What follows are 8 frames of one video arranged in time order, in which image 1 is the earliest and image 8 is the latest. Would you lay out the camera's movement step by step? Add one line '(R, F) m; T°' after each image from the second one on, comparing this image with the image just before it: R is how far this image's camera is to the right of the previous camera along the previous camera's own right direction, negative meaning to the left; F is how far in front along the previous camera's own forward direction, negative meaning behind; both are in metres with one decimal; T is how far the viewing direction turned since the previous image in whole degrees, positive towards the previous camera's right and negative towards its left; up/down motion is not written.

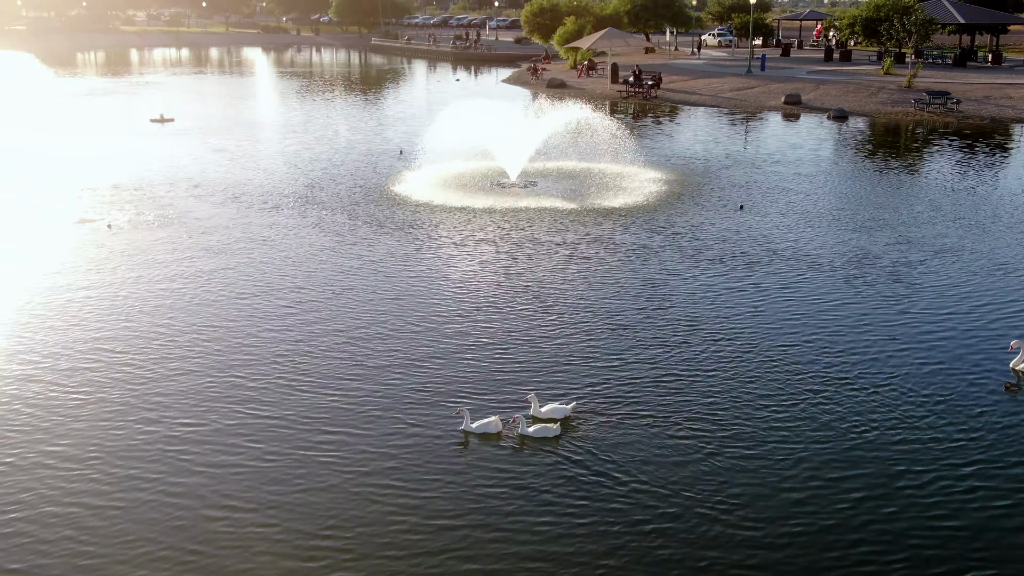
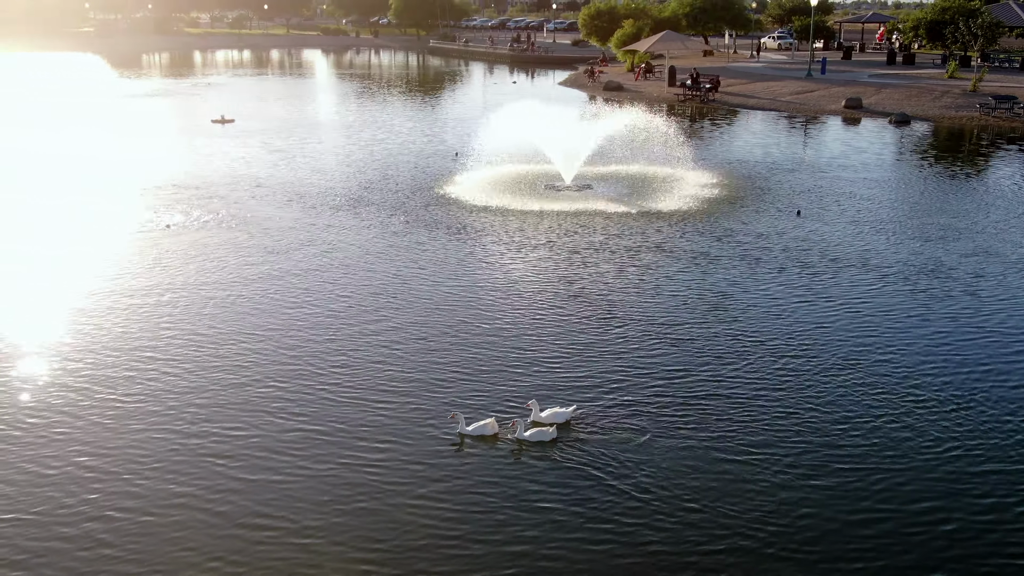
(+0.1, -0.1) m; -3°
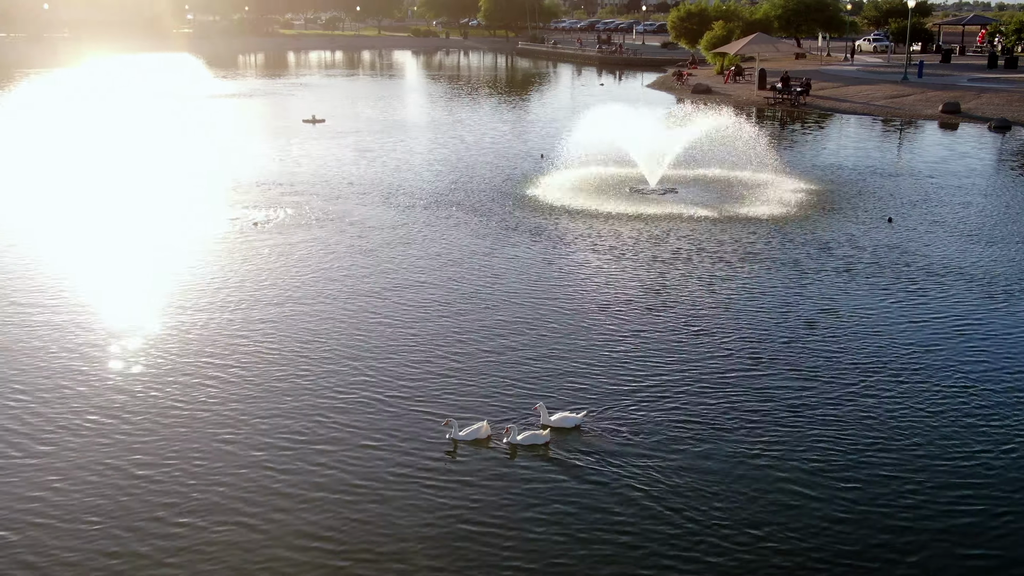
(+0.5, -0.2) m; -5°
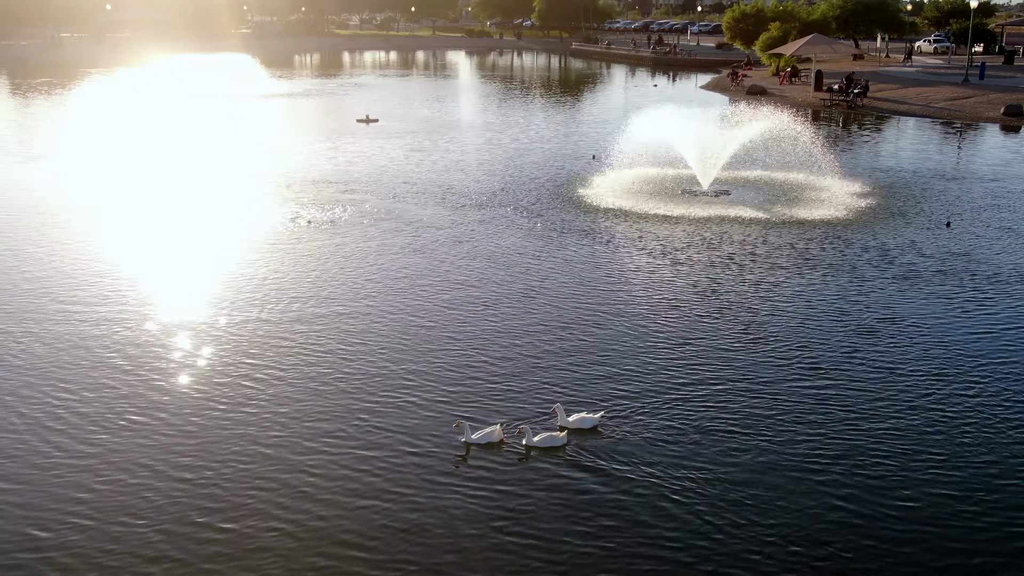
(+0.2, 0.0) m; -3°
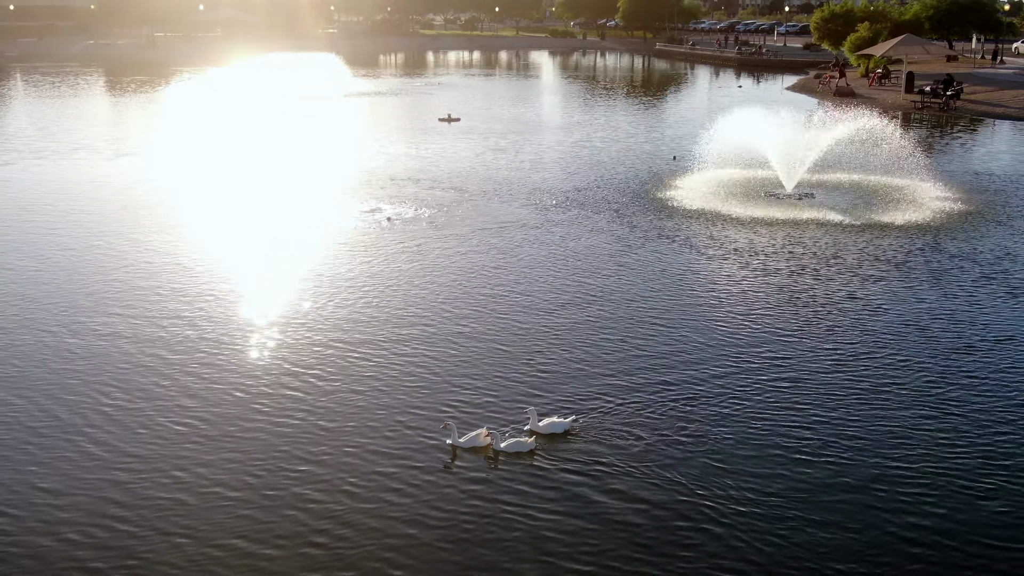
(+0.5, 0.0) m; -5°
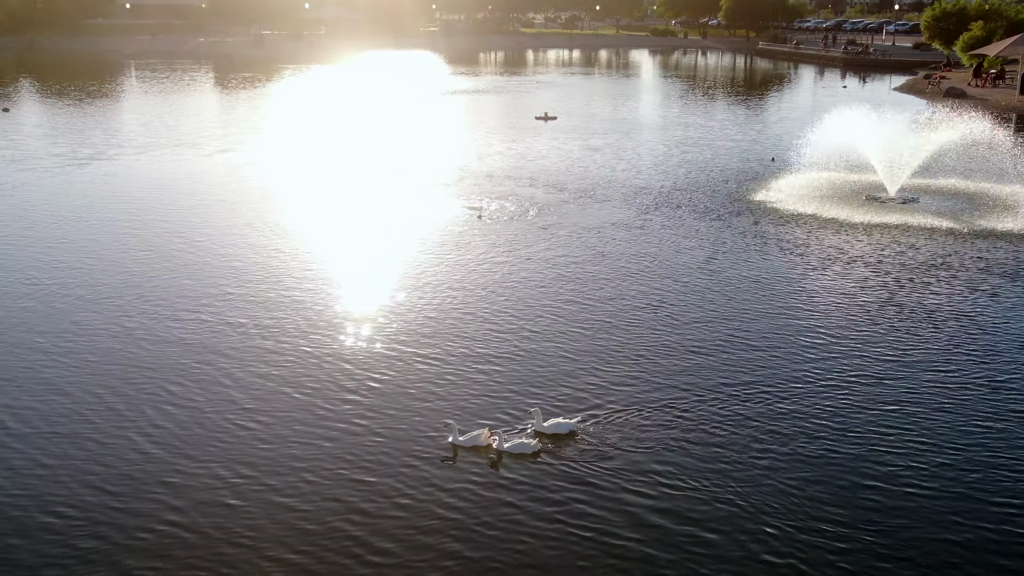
(+0.7, -0.1) m; -6°
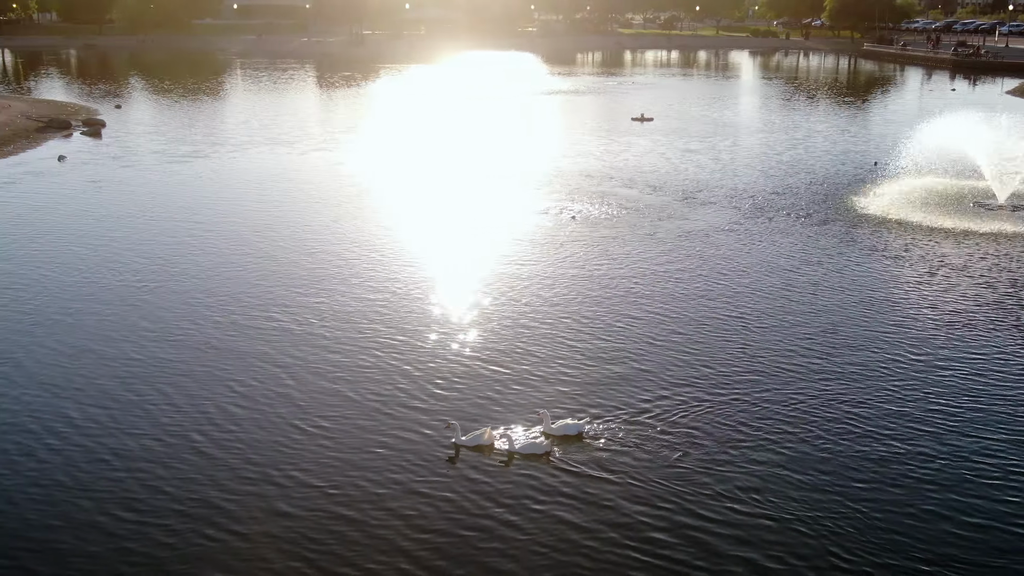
(+0.6, 0.0) m; -5°
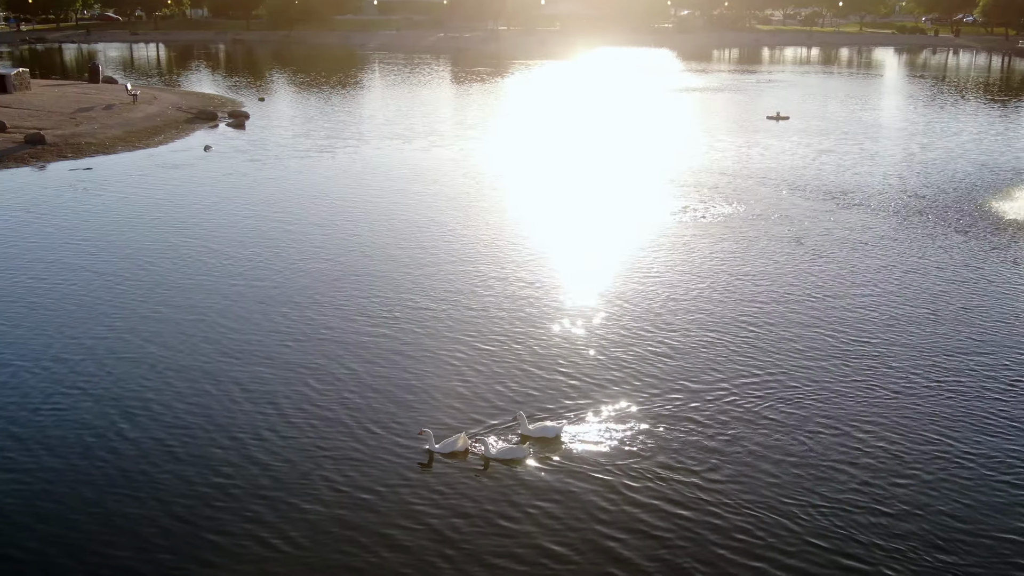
(+0.9, 0.0) m; -7°
